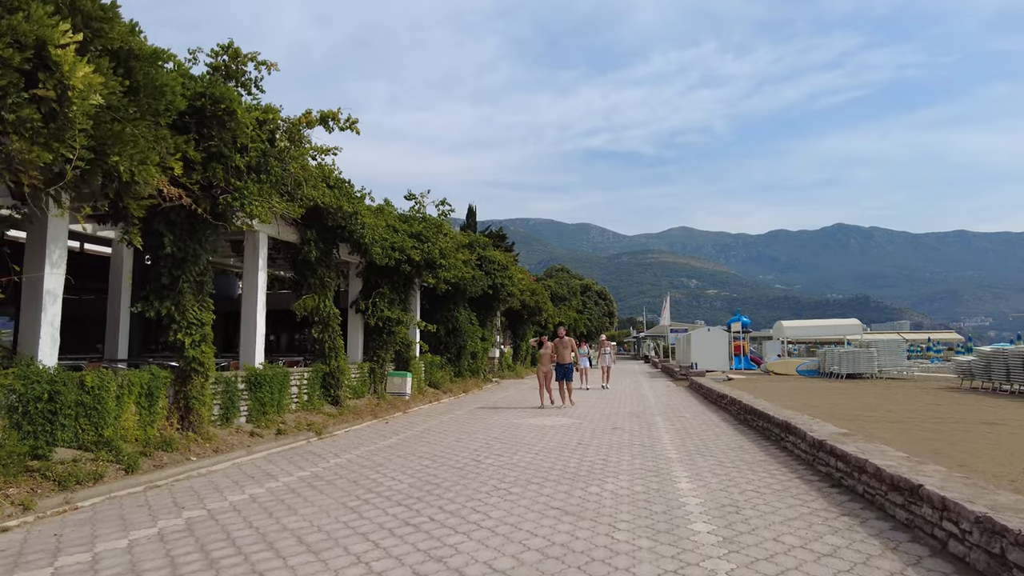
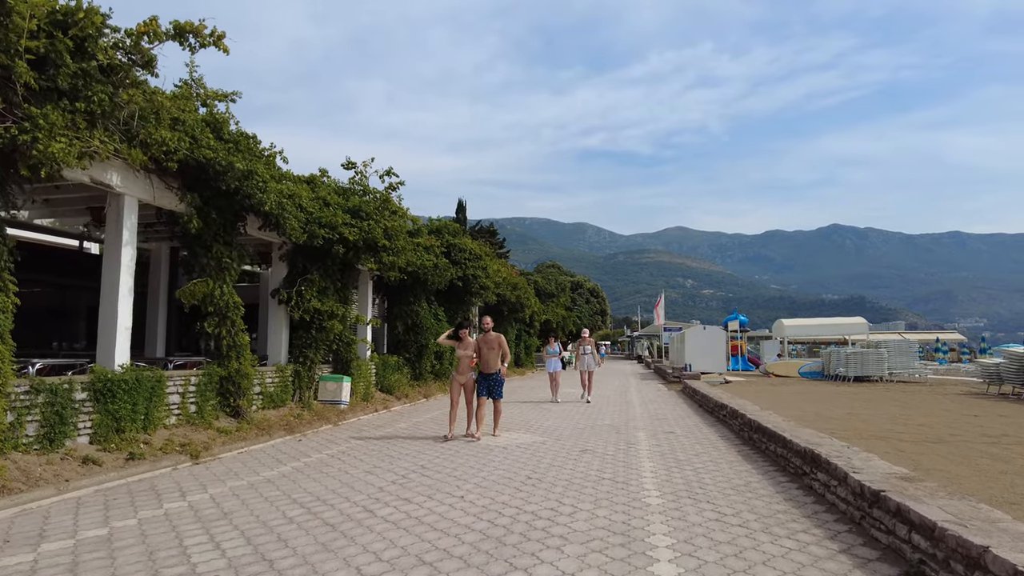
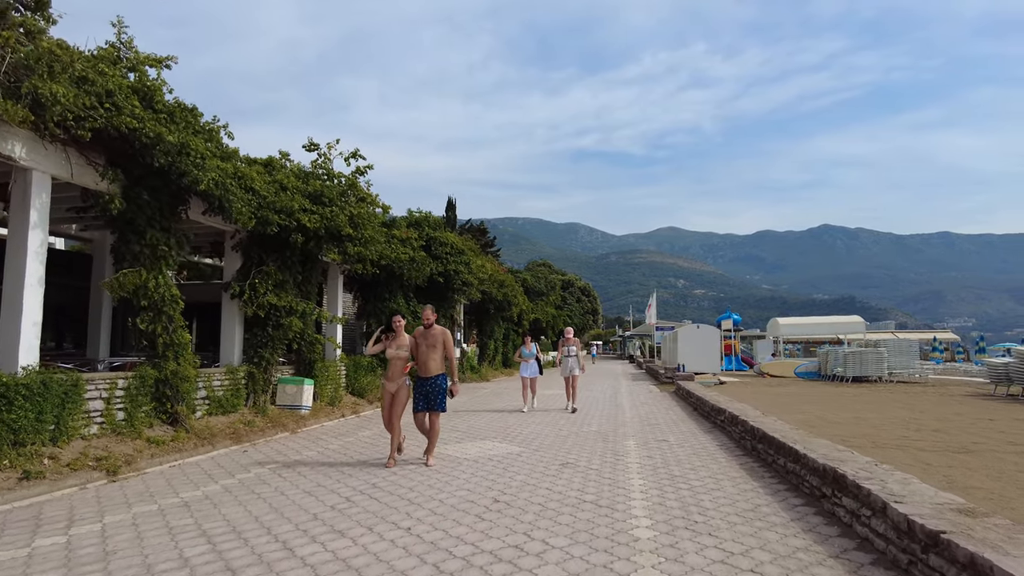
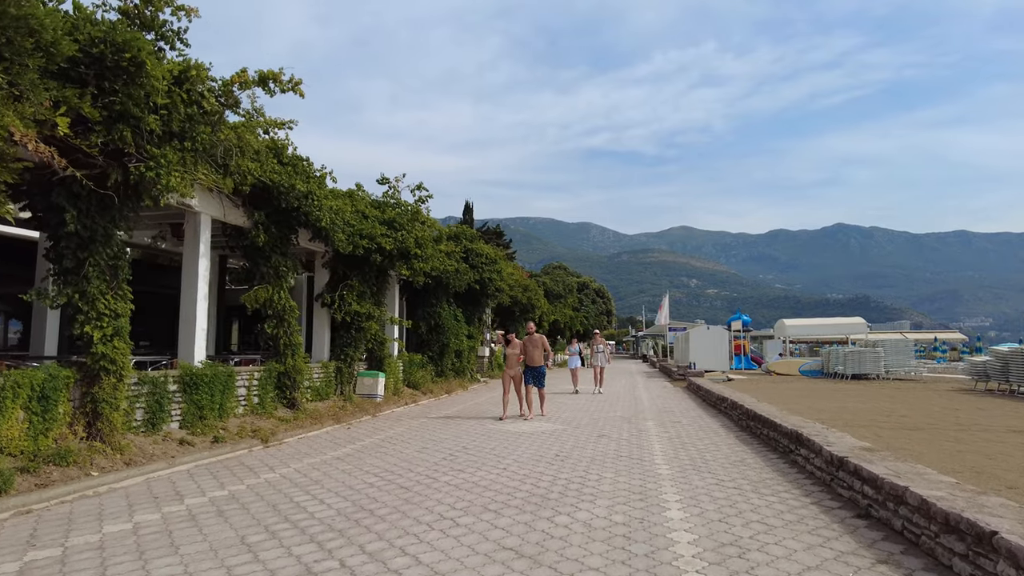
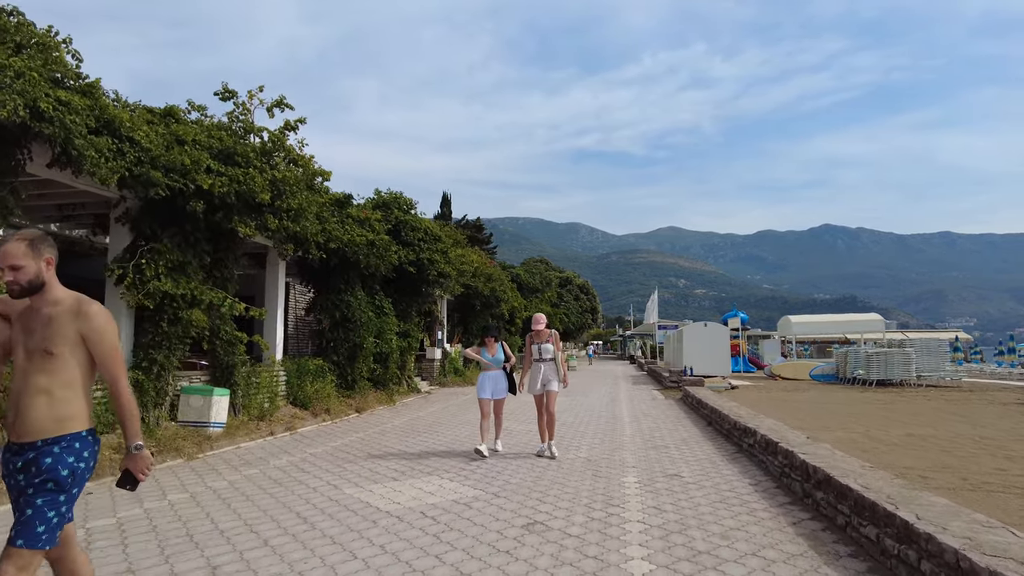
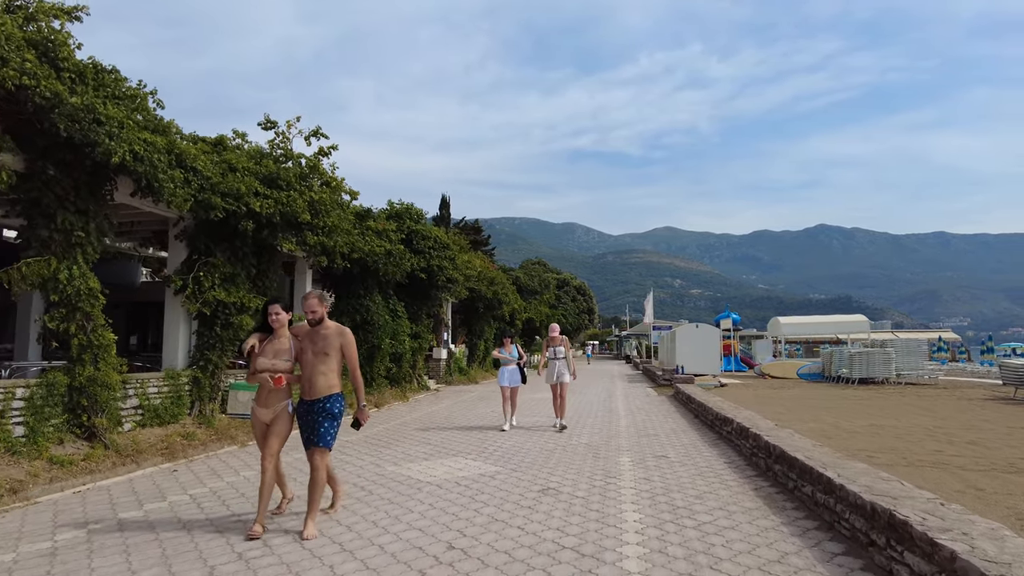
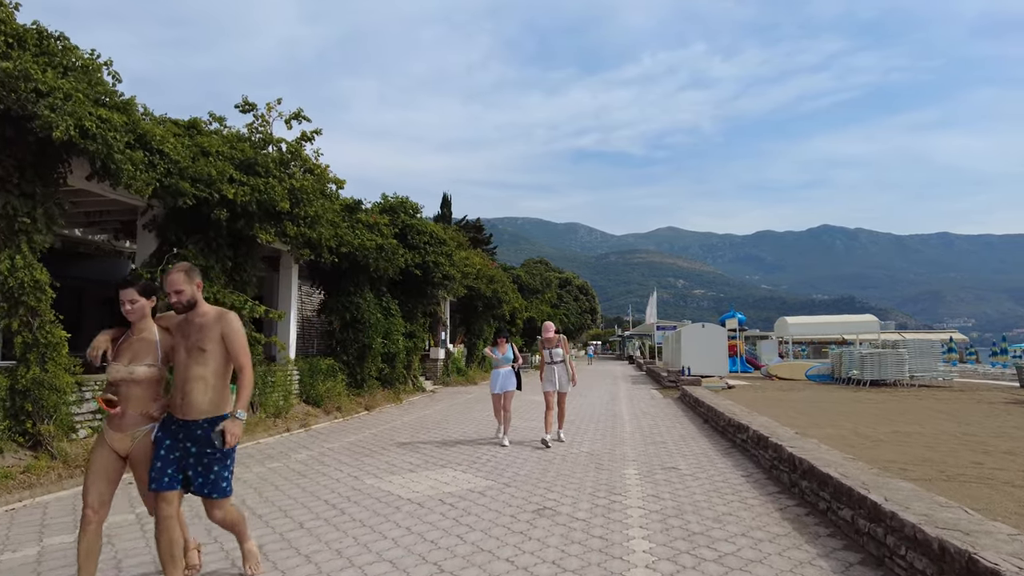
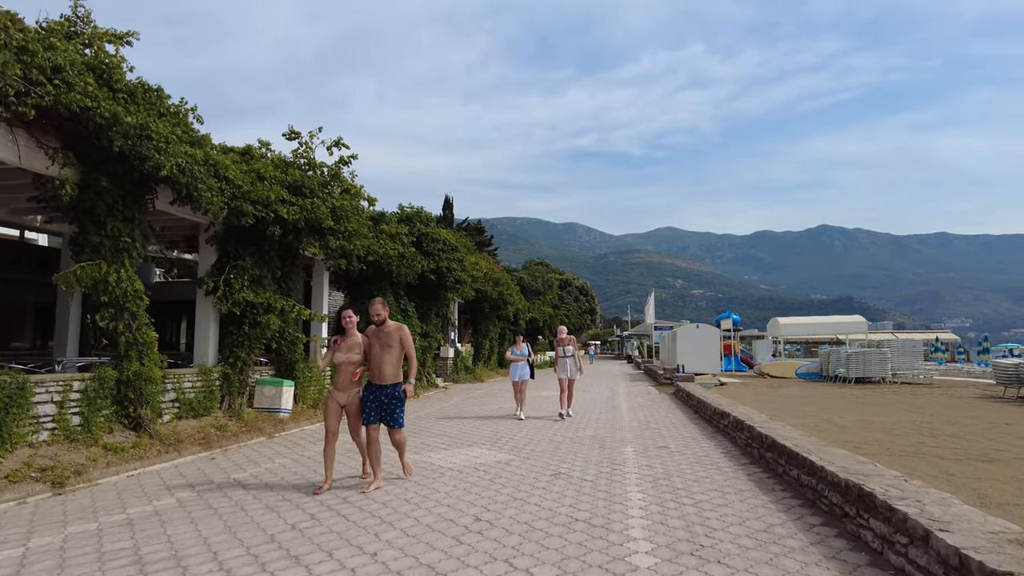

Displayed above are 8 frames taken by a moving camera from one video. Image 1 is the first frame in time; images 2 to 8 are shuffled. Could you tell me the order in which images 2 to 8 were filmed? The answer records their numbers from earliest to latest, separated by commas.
4, 2, 3, 8, 6, 7, 5
